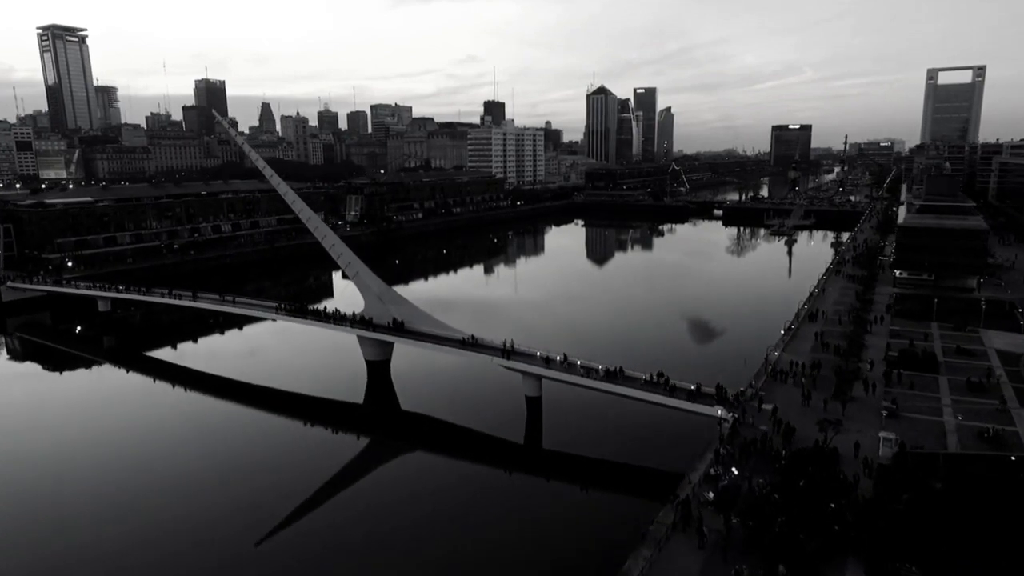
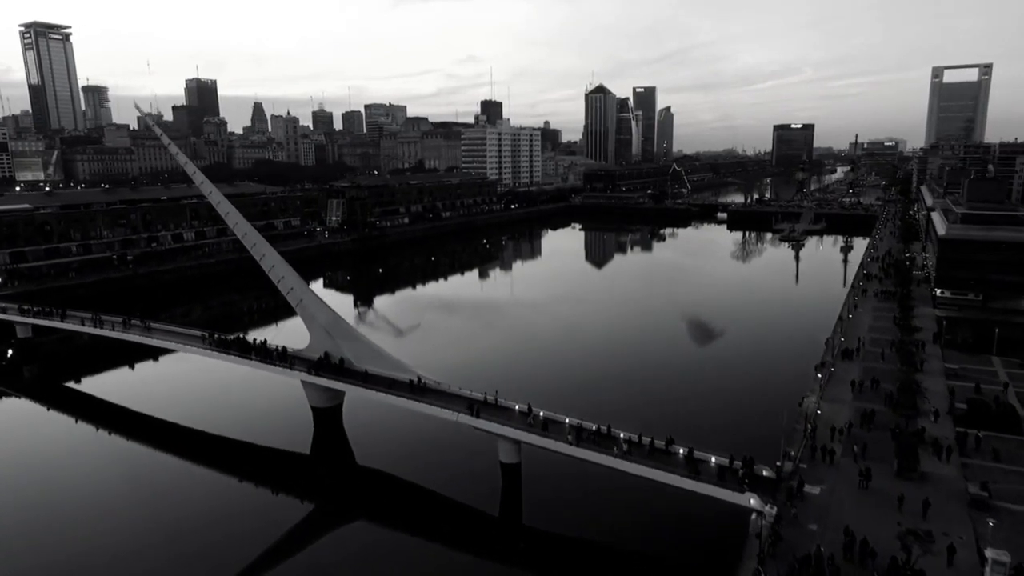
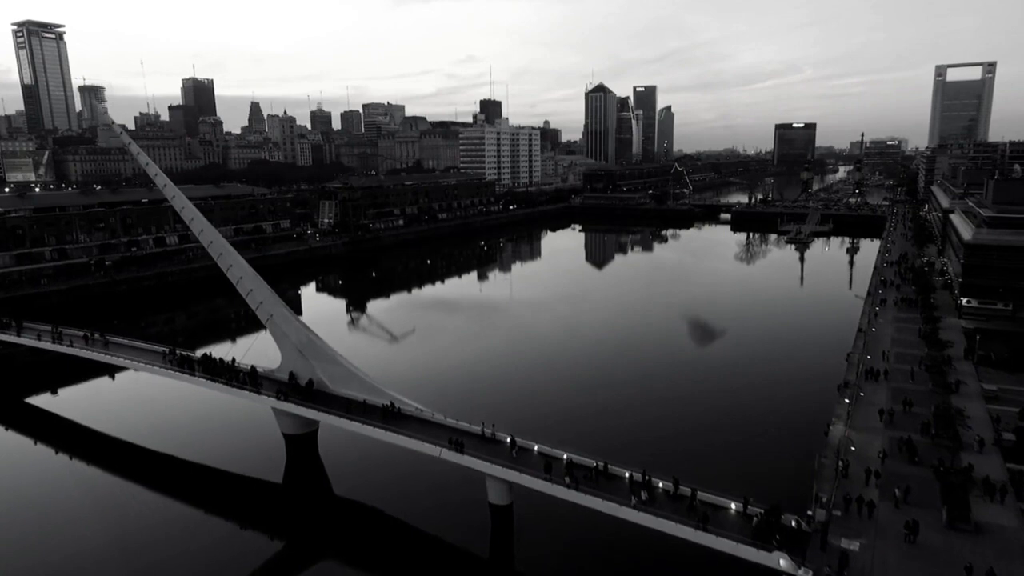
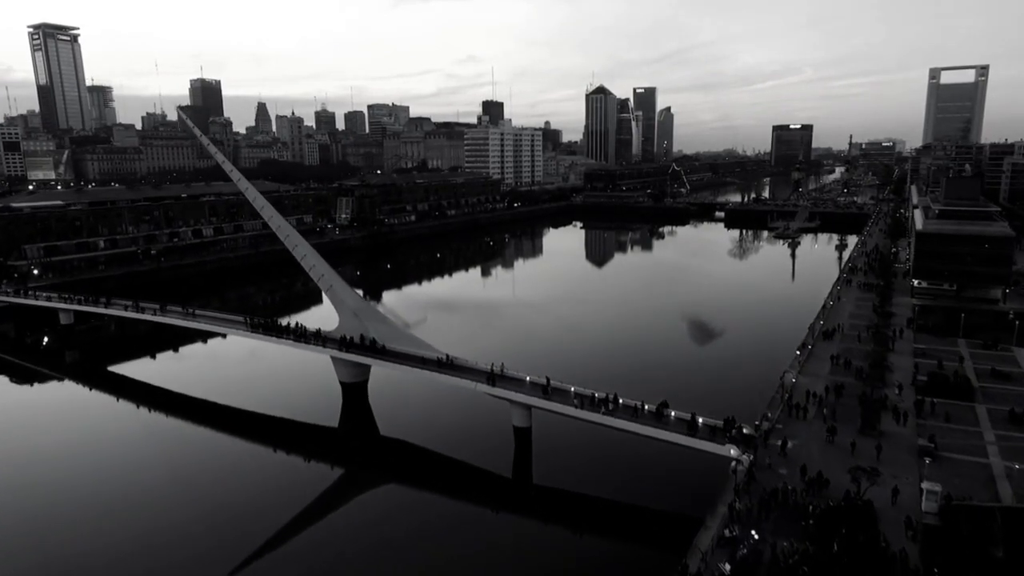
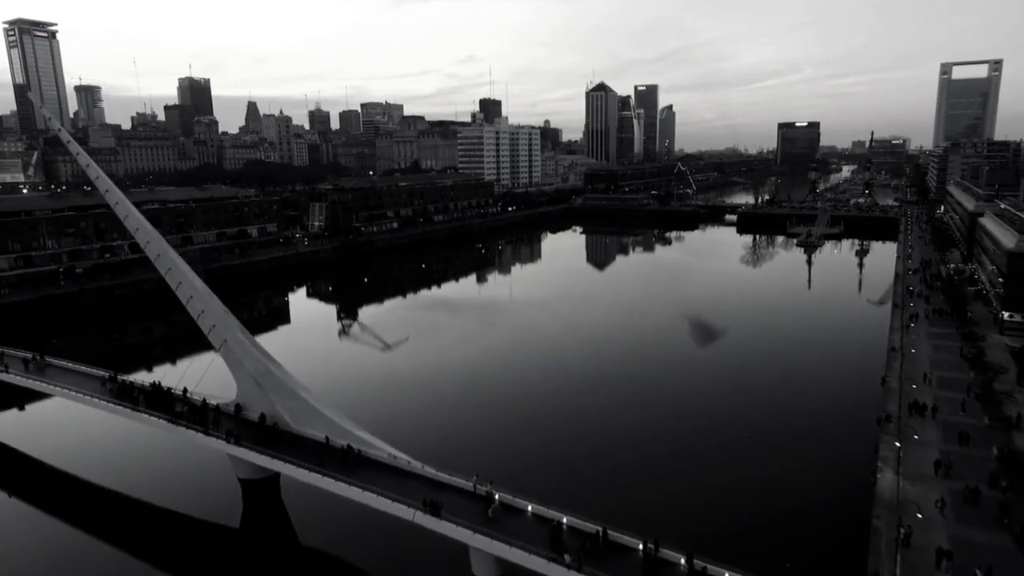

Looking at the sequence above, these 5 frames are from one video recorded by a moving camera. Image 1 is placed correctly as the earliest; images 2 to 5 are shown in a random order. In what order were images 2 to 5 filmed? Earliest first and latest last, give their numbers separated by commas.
4, 2, 3, 5
